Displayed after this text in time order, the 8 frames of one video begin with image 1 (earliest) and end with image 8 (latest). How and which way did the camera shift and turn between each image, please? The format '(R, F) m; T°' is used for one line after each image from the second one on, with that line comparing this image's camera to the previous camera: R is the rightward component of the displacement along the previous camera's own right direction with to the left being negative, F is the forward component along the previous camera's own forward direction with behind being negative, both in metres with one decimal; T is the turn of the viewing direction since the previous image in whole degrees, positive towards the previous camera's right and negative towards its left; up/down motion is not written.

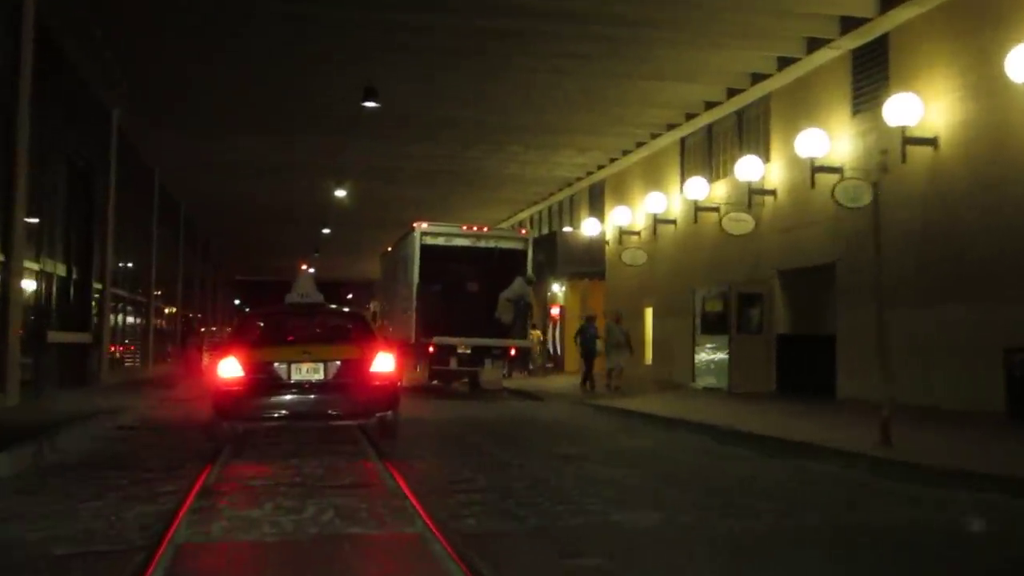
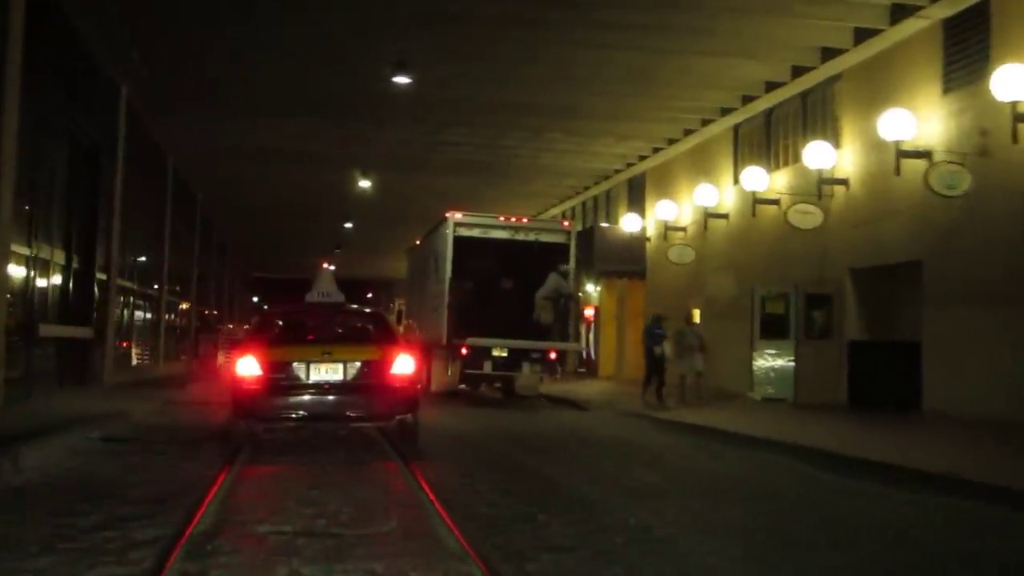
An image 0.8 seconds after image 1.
(-0.4, +1.8) m; -1°
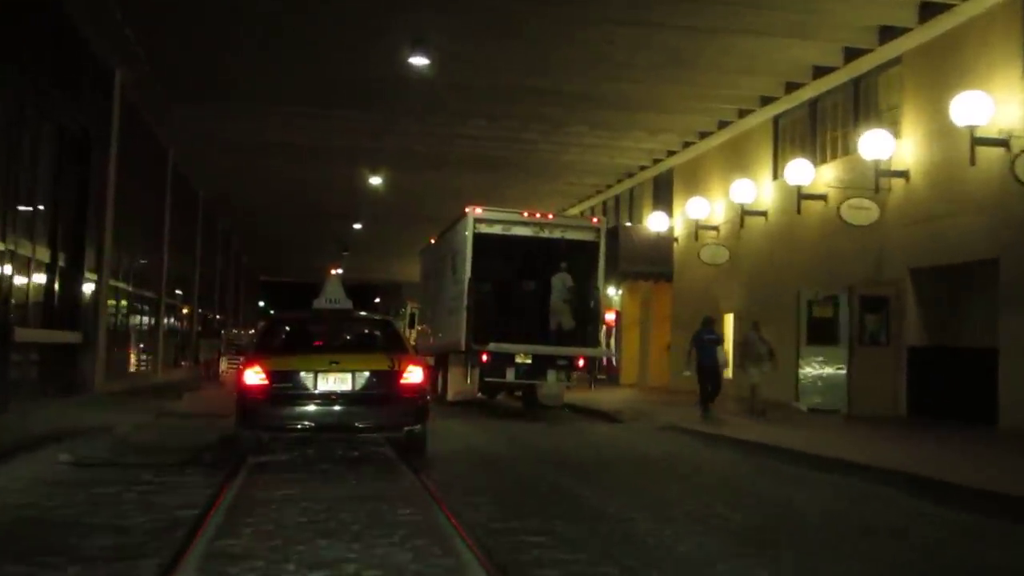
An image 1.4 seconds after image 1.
(-0.3, +1.5) m; 0°
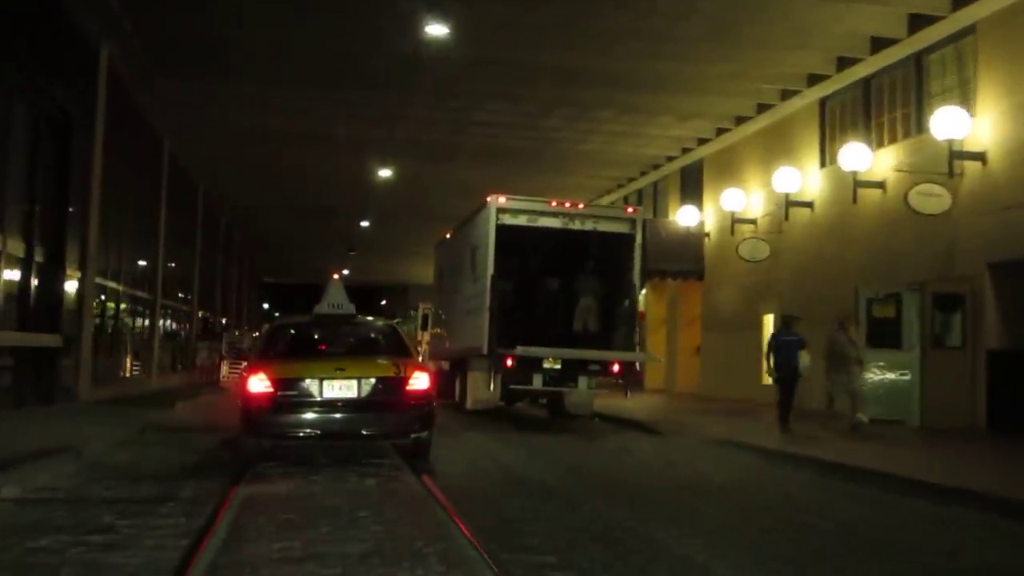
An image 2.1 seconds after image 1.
(-0.3, +1.7) m; 0°
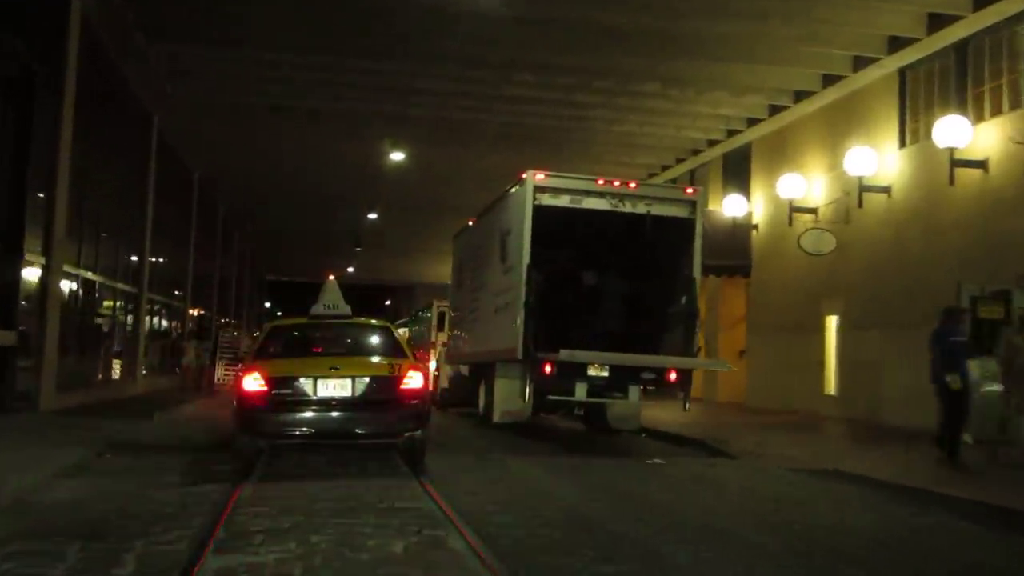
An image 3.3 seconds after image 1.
(-0.4, +2.4) m; 0°
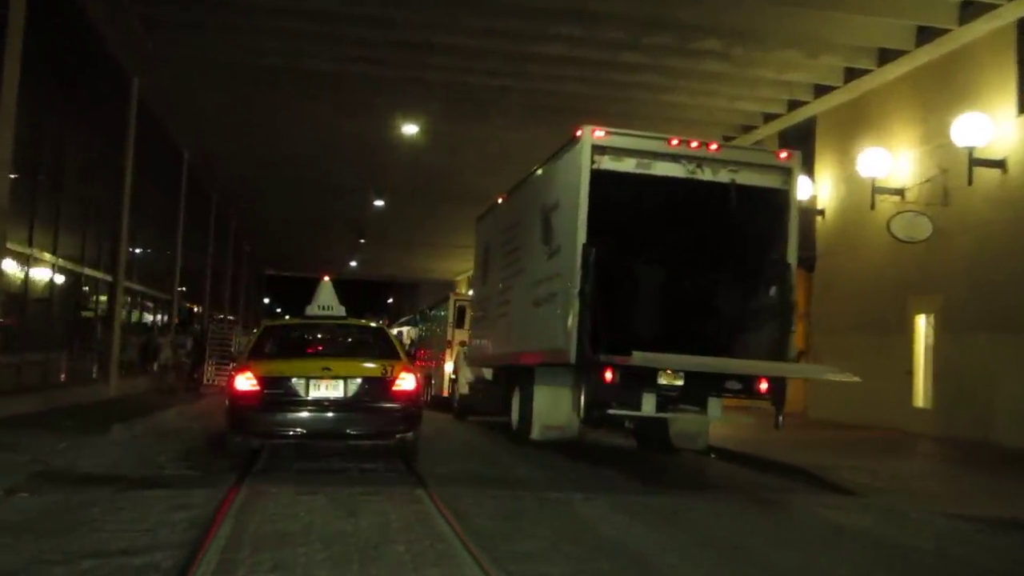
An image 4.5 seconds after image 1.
(-0.5, +2.7) m; 0°
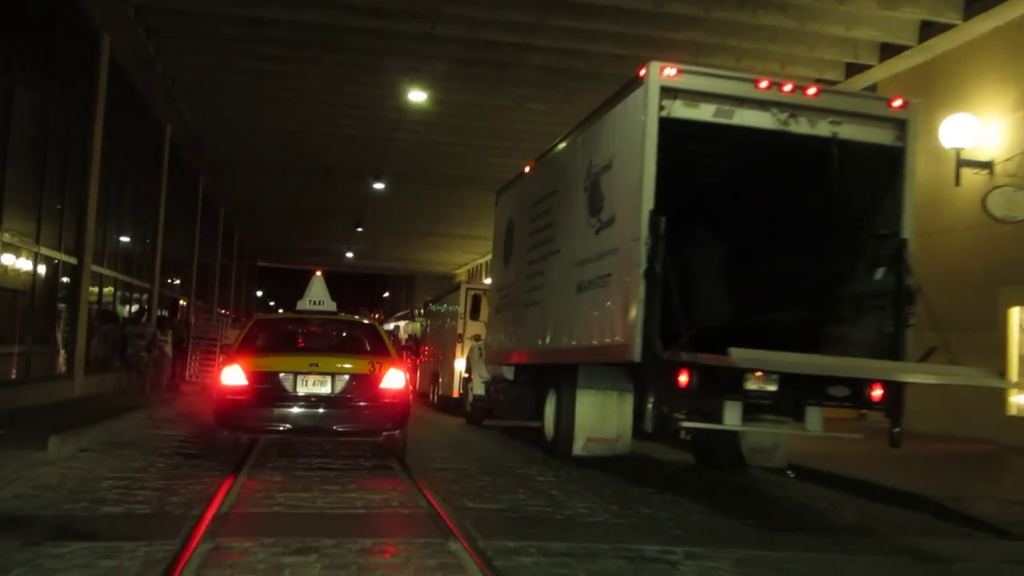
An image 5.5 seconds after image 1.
(-0.4, +2.2) m; 0°
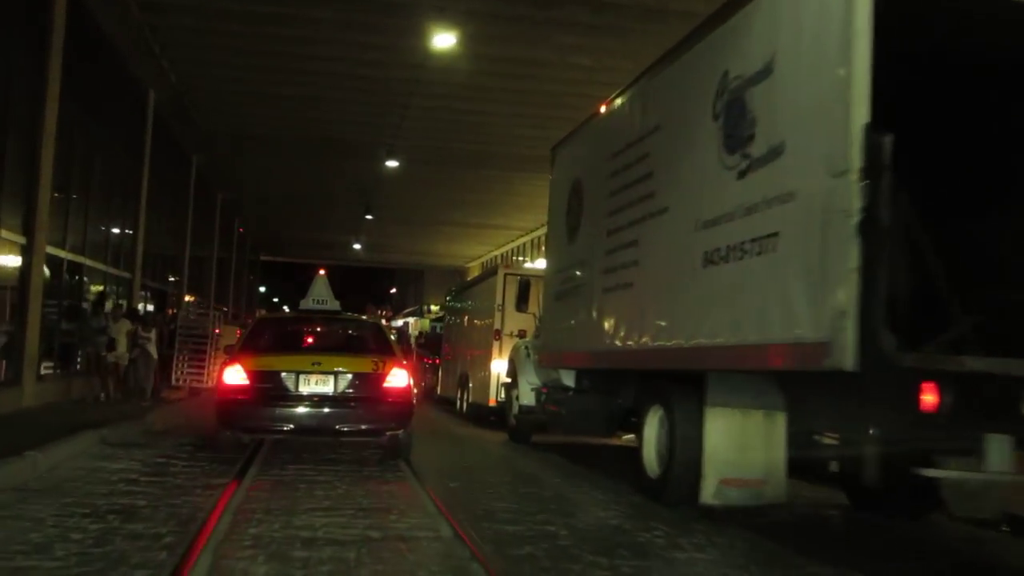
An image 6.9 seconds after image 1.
(-0.5, +3.1) m; 0°
